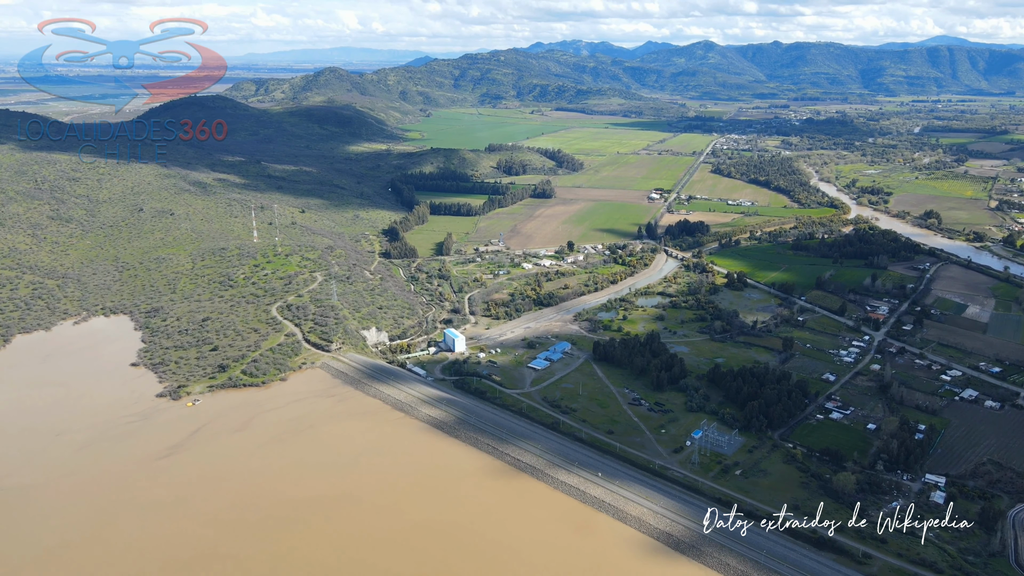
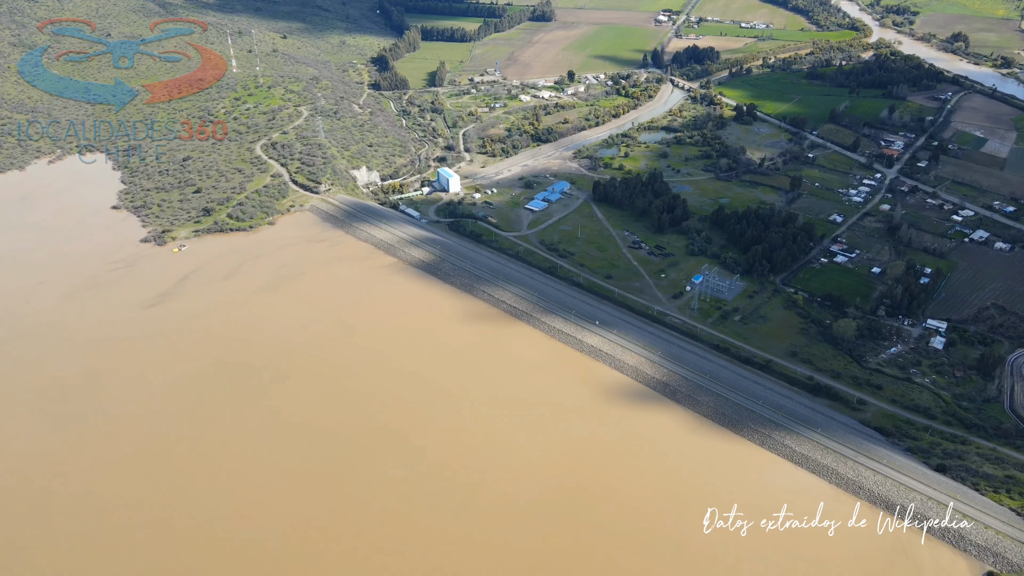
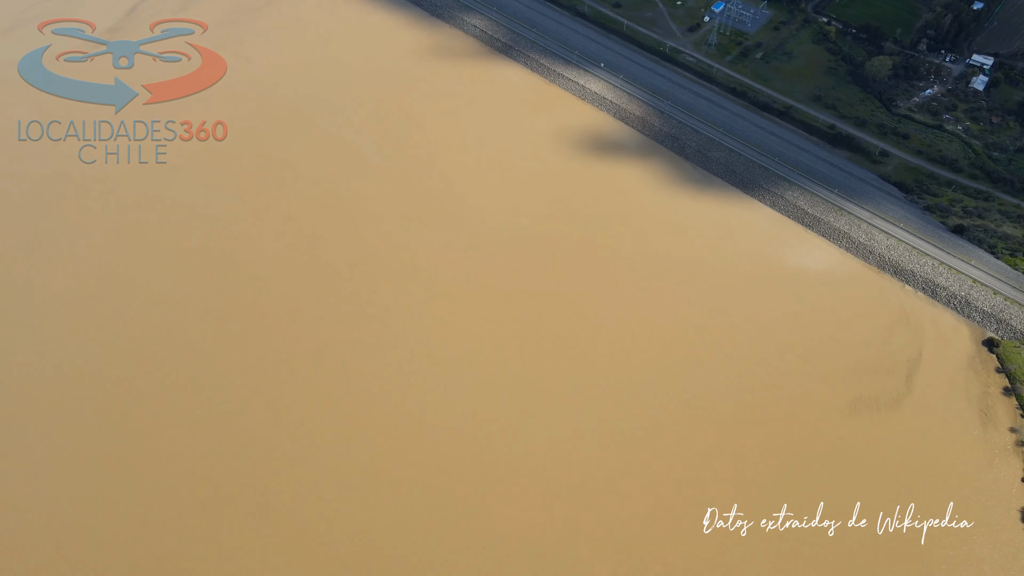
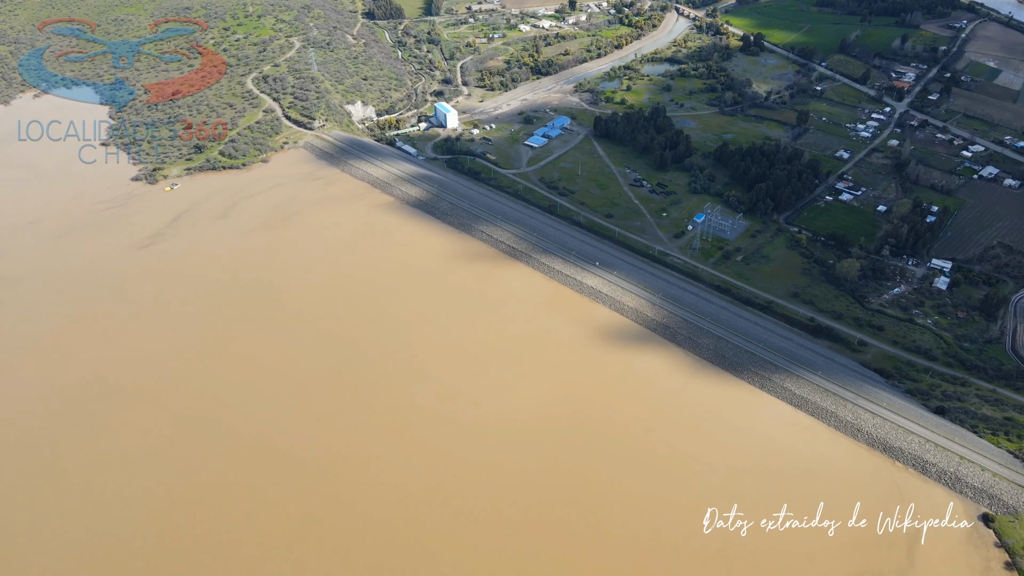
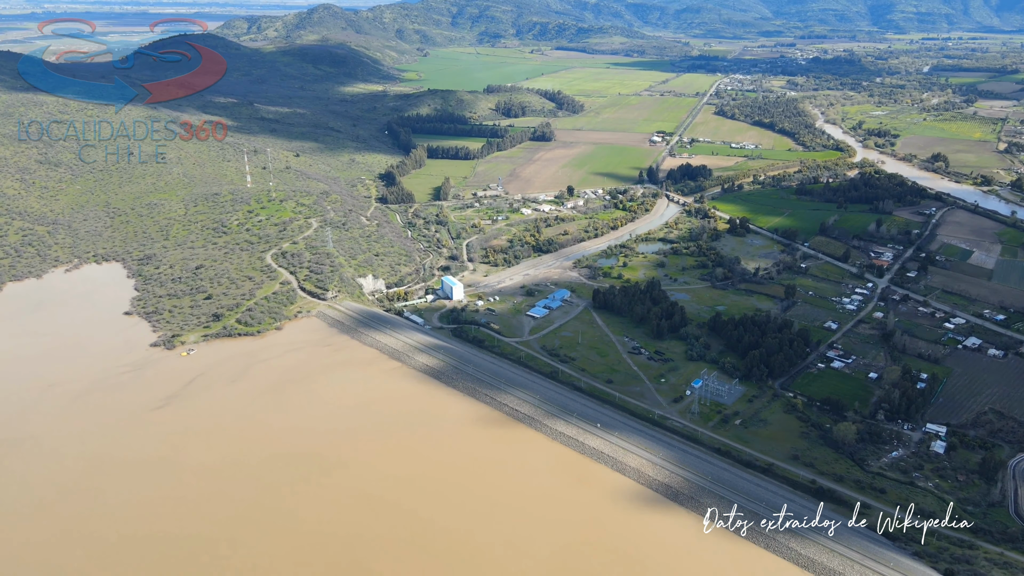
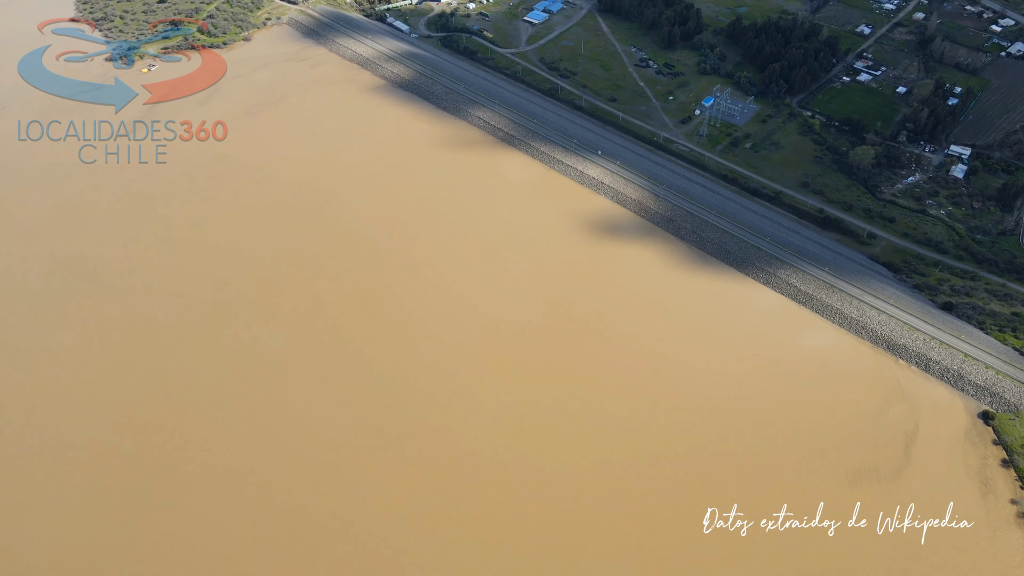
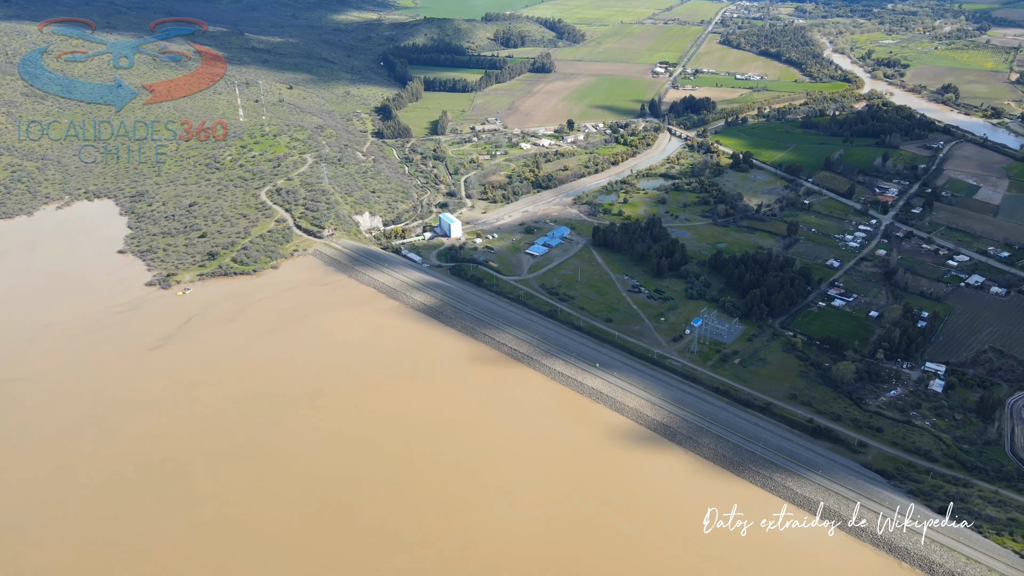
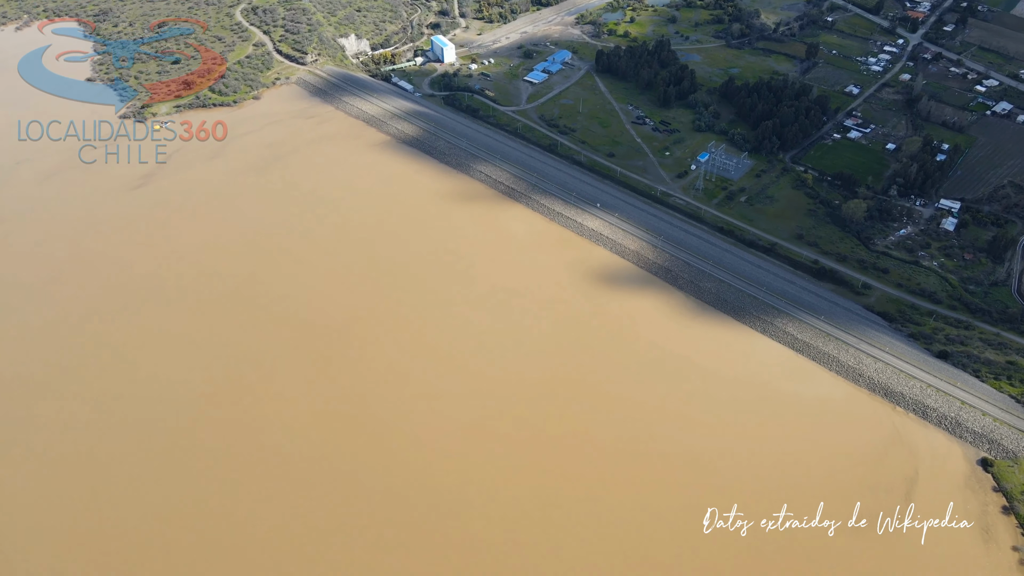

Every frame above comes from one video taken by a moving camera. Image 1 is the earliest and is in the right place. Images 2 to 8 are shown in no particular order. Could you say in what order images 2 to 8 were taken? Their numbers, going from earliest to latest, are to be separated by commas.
5, 7, 2, 4, 8, 6, 3
